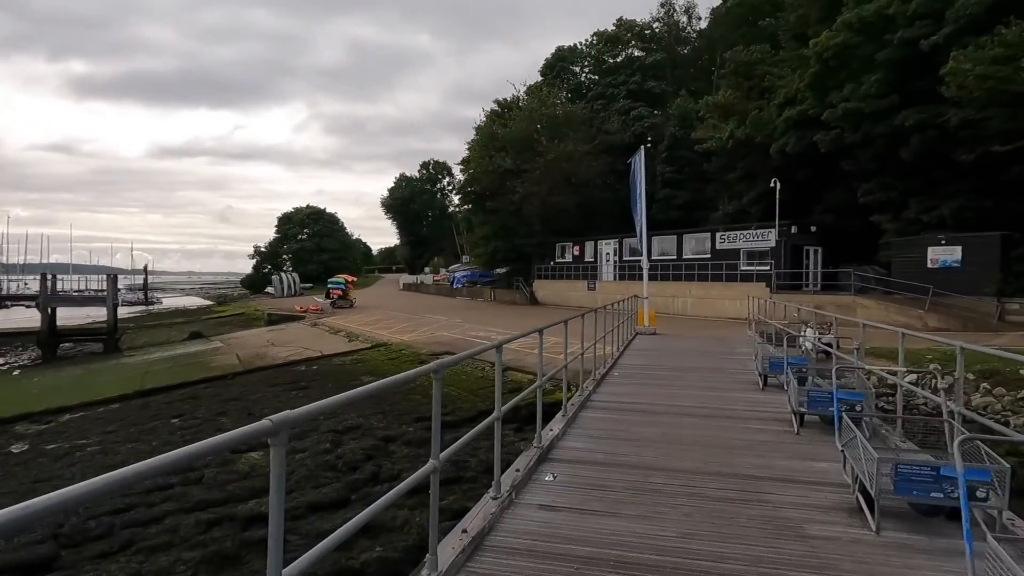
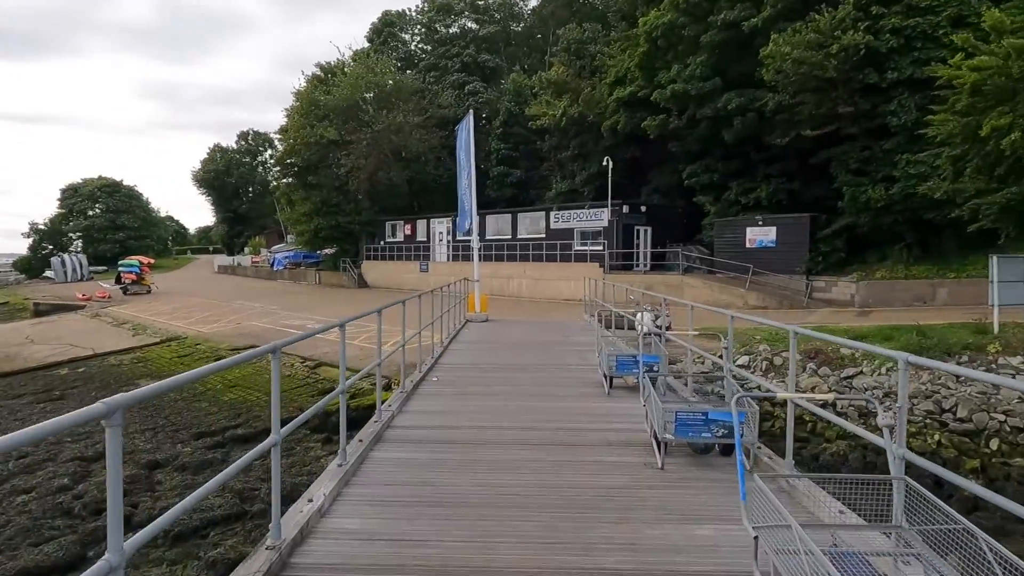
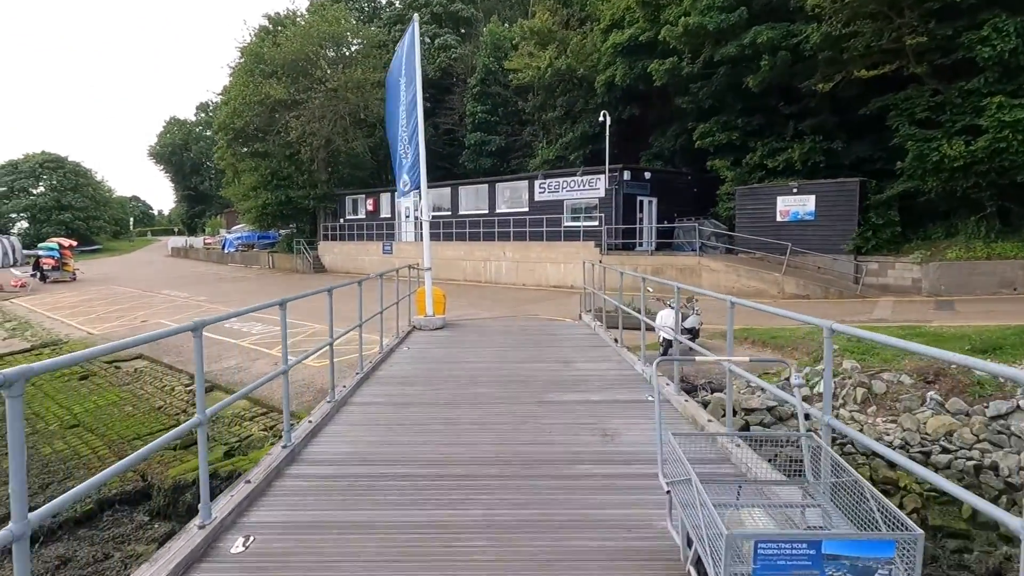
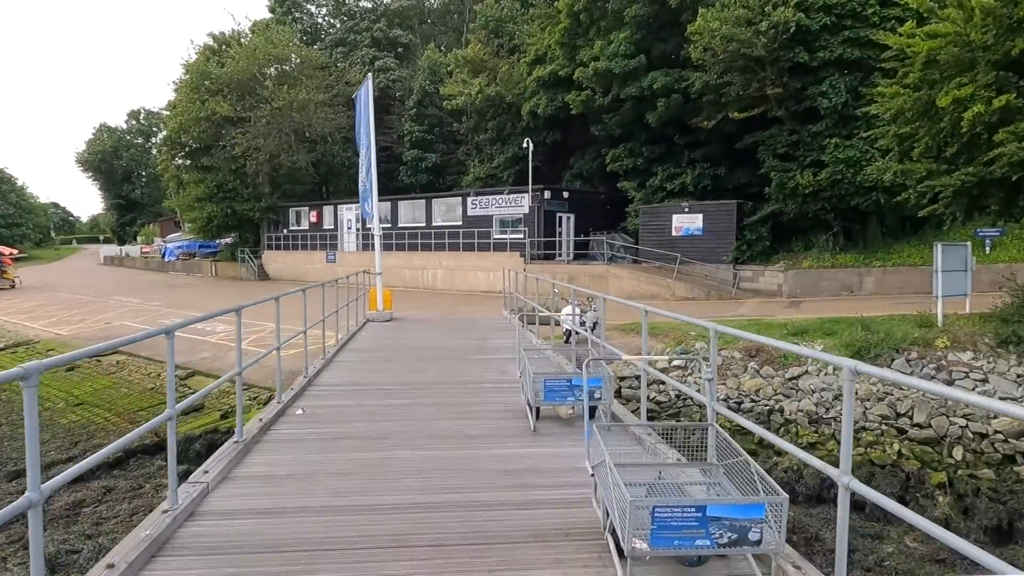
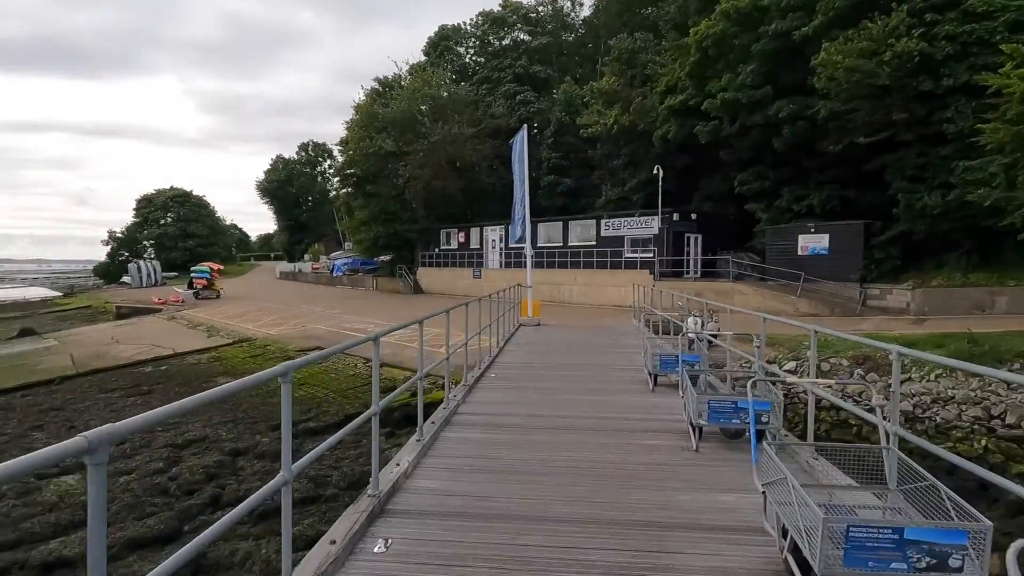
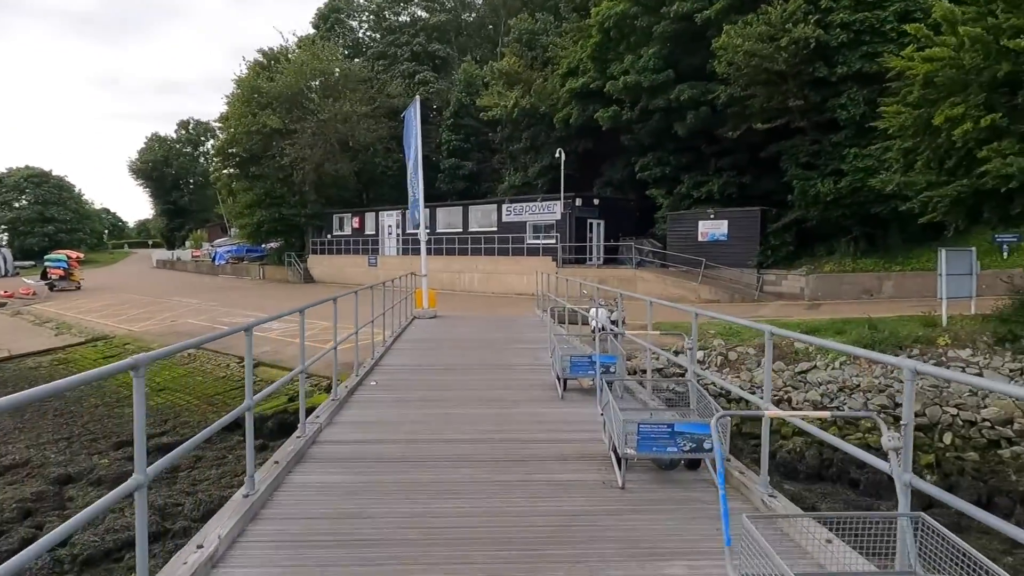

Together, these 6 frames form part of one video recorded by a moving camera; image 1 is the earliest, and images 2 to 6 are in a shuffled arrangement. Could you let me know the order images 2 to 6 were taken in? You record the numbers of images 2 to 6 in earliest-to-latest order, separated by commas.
5, 2, 6, 4, 3
